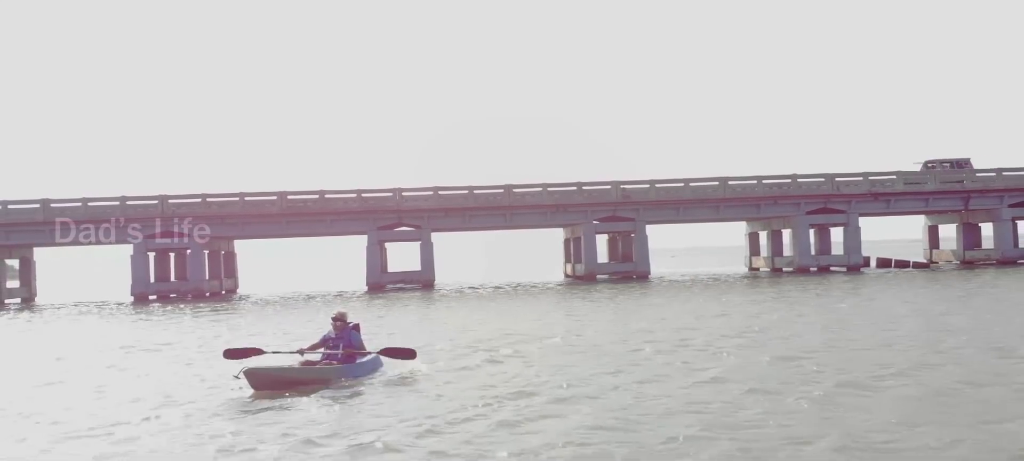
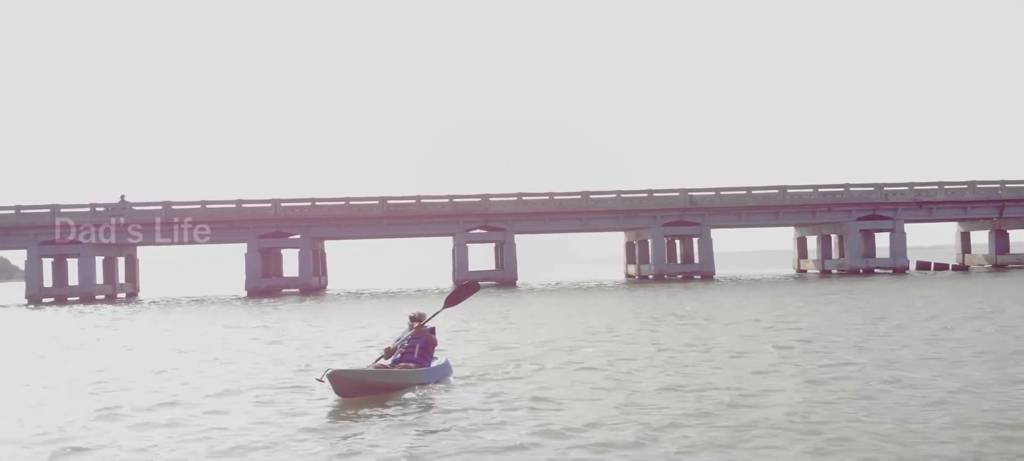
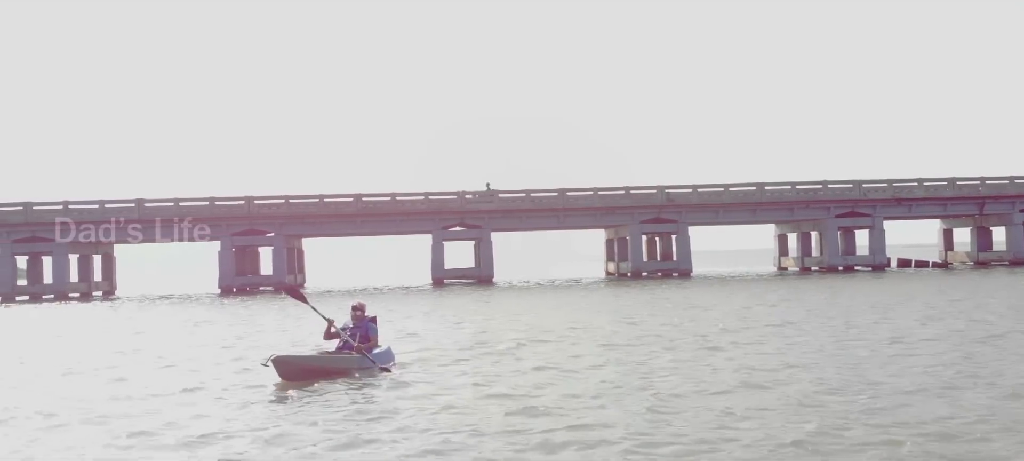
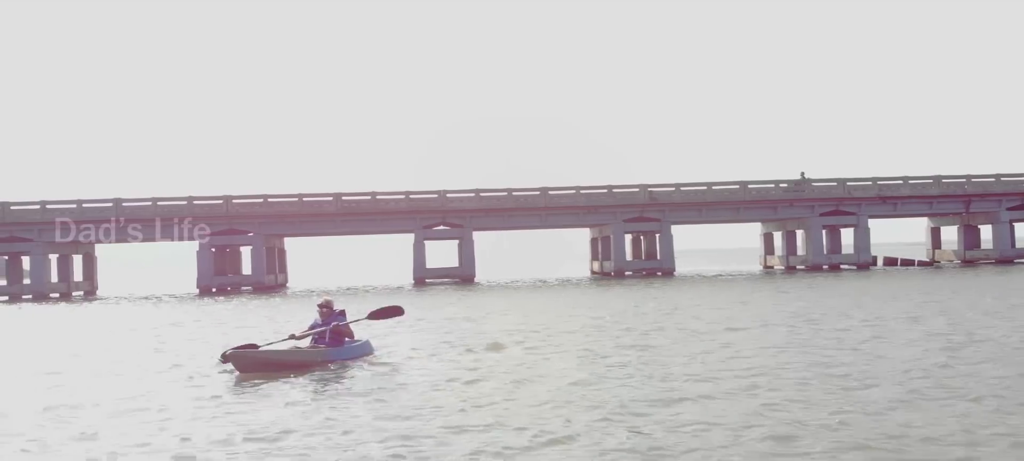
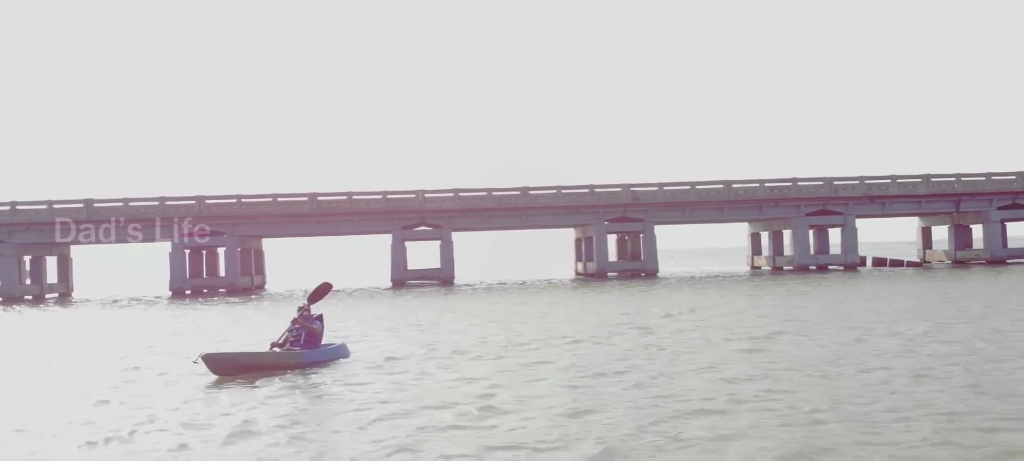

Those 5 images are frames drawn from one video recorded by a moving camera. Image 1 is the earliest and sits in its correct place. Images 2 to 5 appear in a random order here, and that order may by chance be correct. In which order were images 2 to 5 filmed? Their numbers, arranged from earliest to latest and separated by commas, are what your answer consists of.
5, 4, 3, 2
